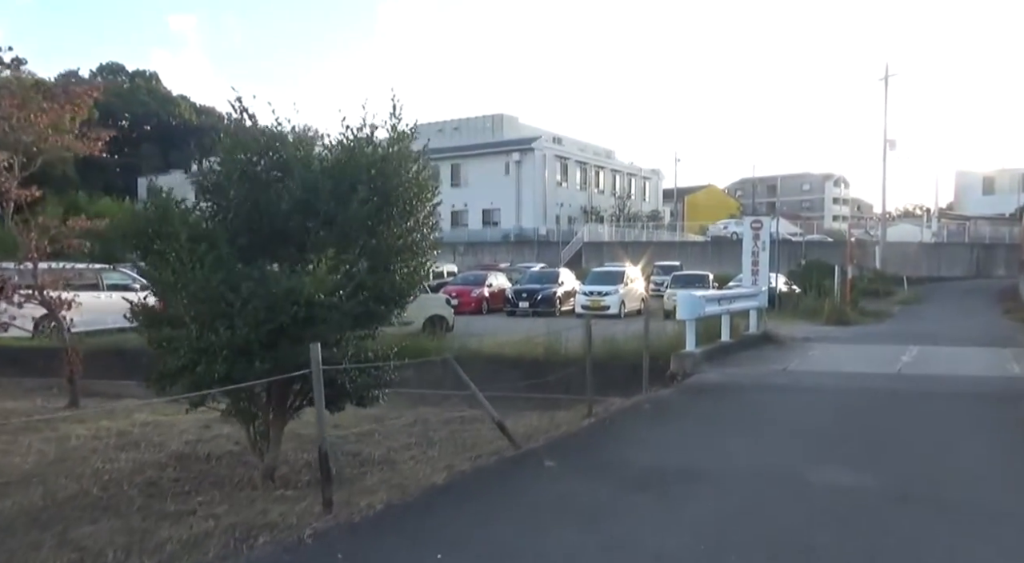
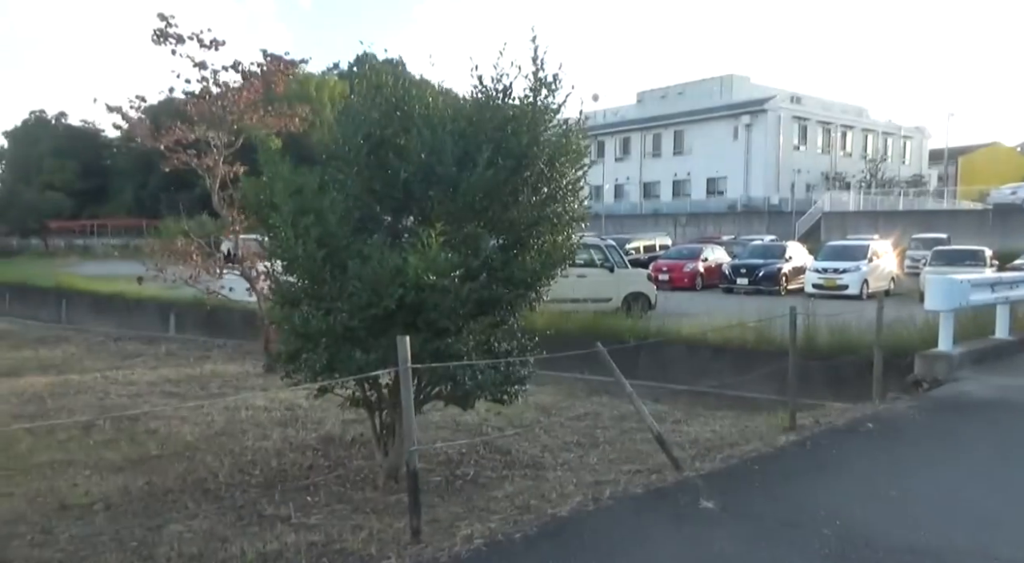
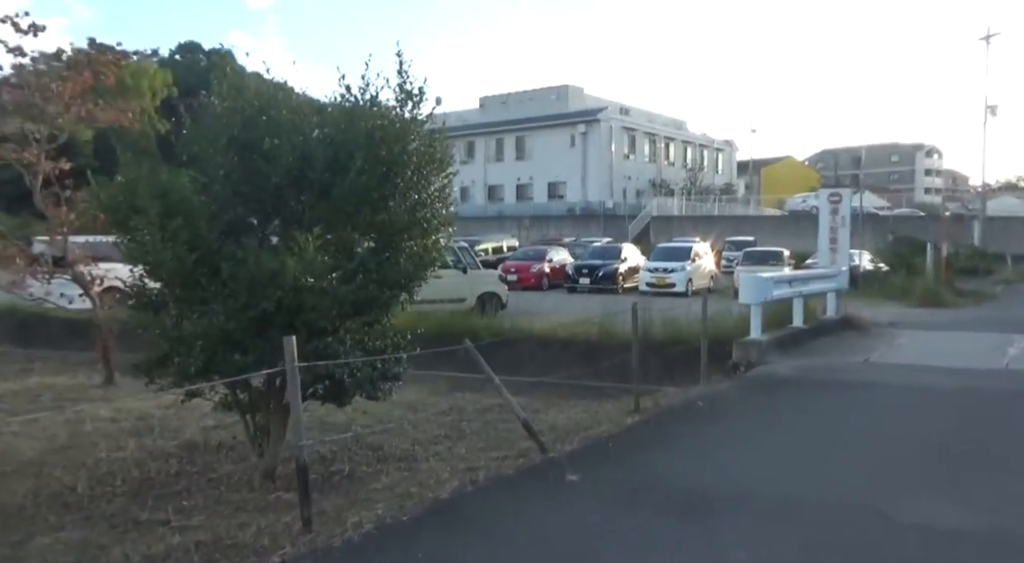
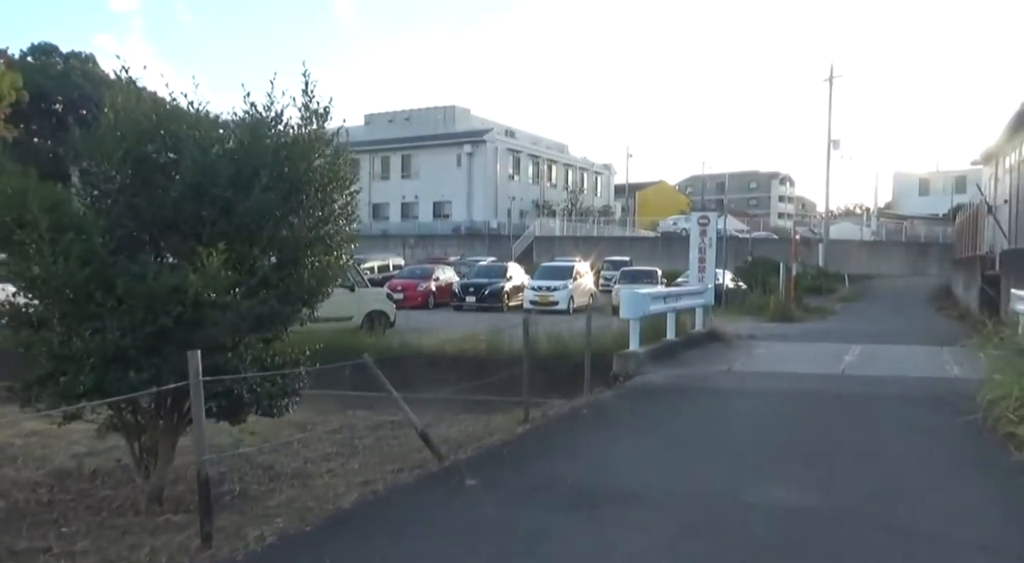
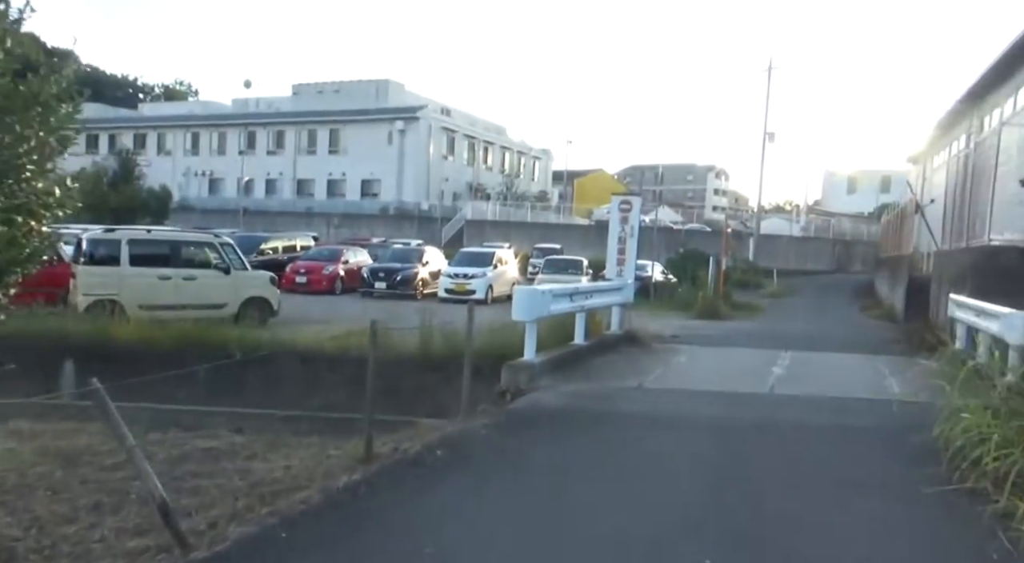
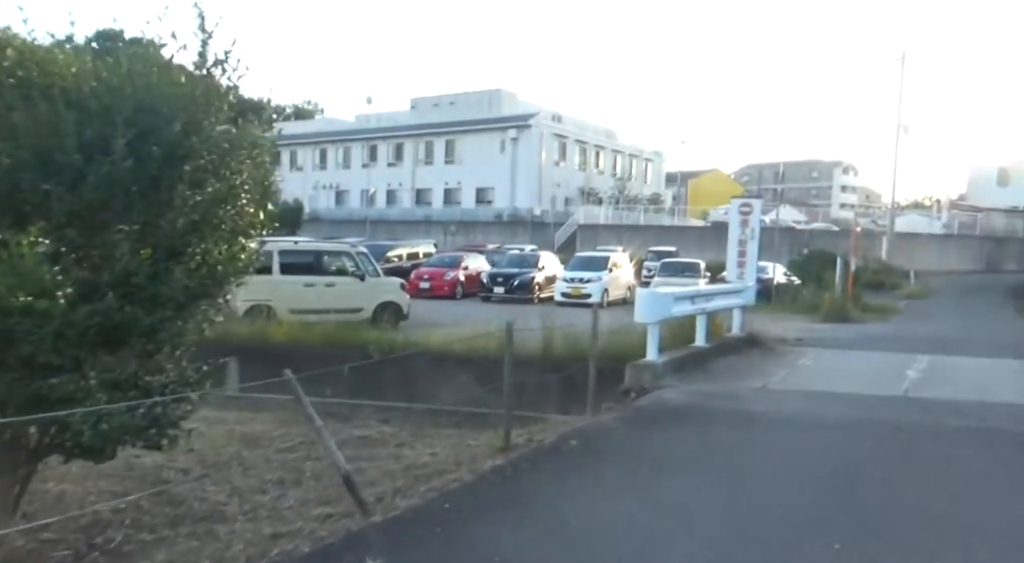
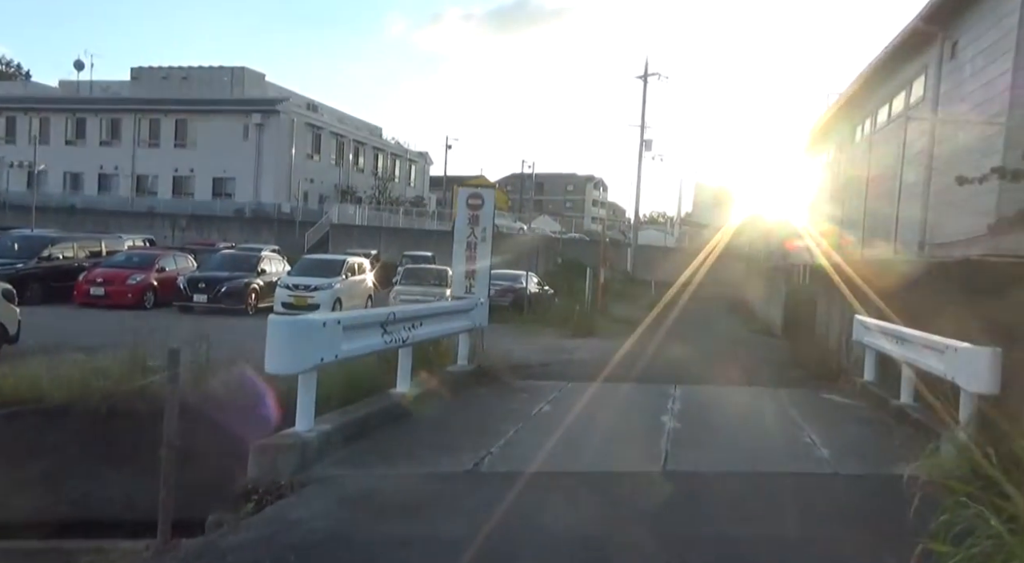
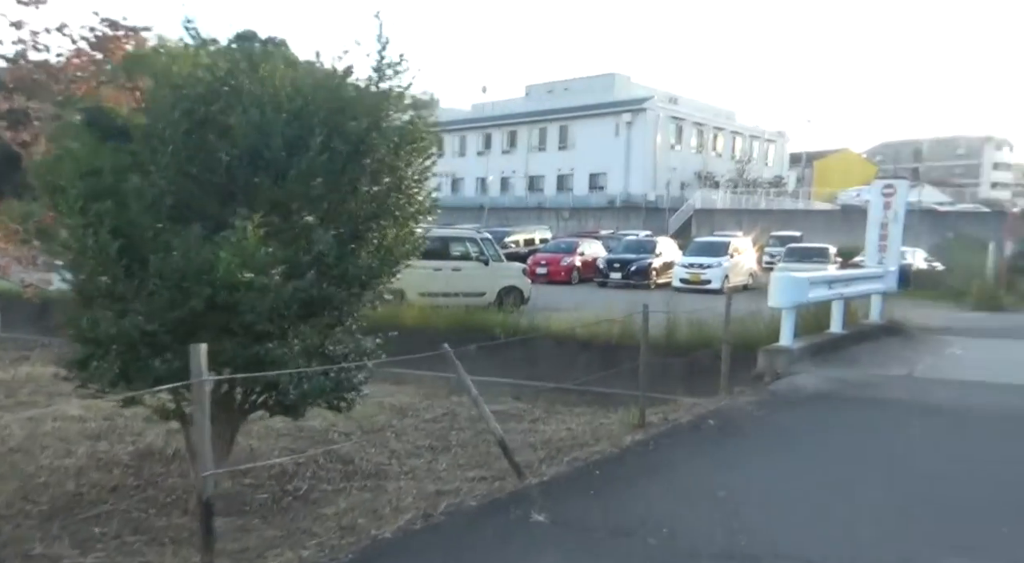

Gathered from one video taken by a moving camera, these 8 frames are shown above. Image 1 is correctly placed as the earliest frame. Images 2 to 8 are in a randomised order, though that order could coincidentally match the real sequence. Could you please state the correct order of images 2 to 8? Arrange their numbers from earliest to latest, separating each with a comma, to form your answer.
4, 3, 2, 8, 6, 5, 7
